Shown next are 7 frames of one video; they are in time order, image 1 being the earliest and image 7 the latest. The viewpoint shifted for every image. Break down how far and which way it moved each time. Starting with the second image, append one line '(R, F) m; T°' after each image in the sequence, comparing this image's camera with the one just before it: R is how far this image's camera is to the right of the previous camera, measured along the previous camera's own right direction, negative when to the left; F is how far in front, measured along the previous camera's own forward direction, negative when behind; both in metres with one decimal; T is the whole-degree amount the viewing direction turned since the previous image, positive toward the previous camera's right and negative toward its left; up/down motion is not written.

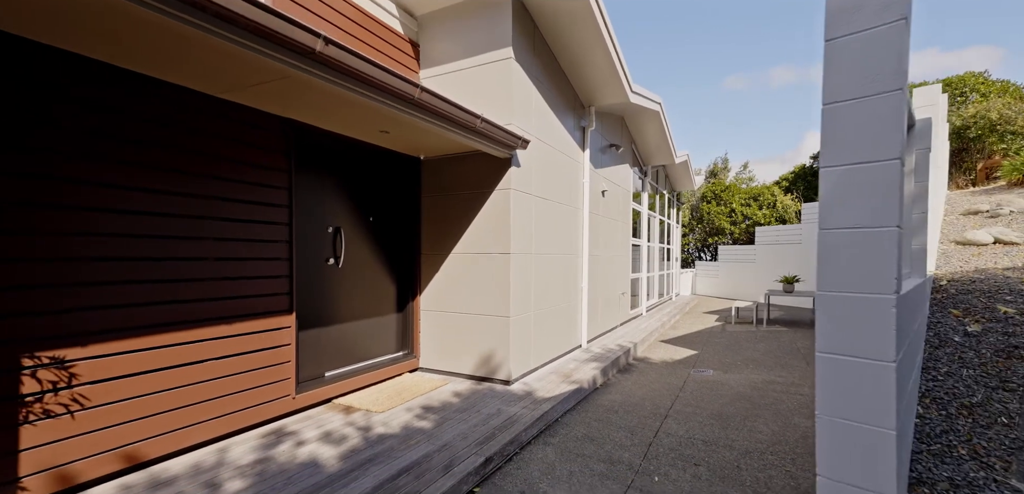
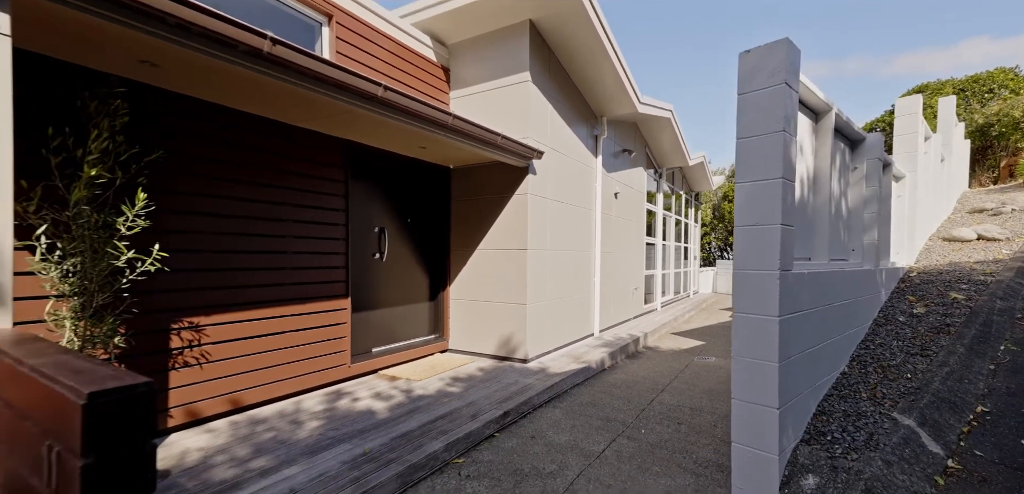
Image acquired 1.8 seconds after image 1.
(+0.1, -0.8) m; -3°
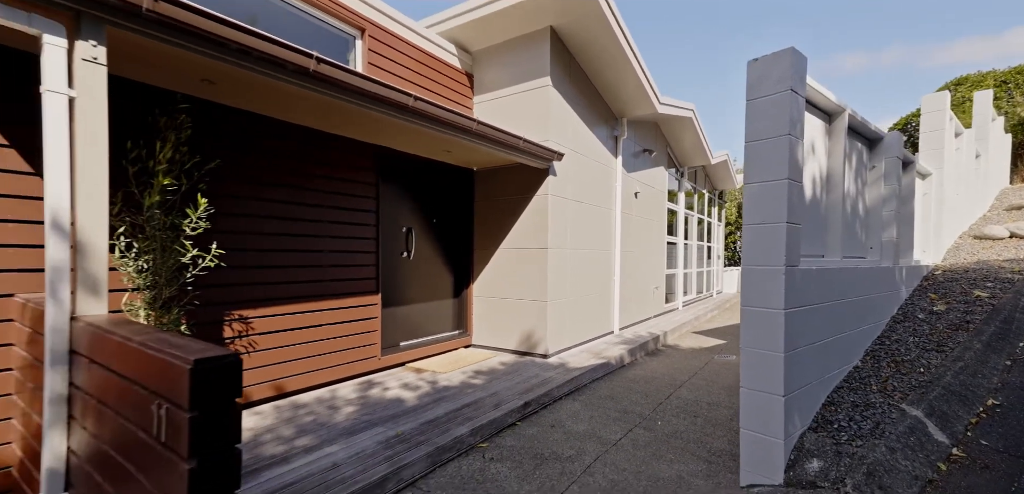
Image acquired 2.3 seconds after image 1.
(0.0, -0.2) m; -3°
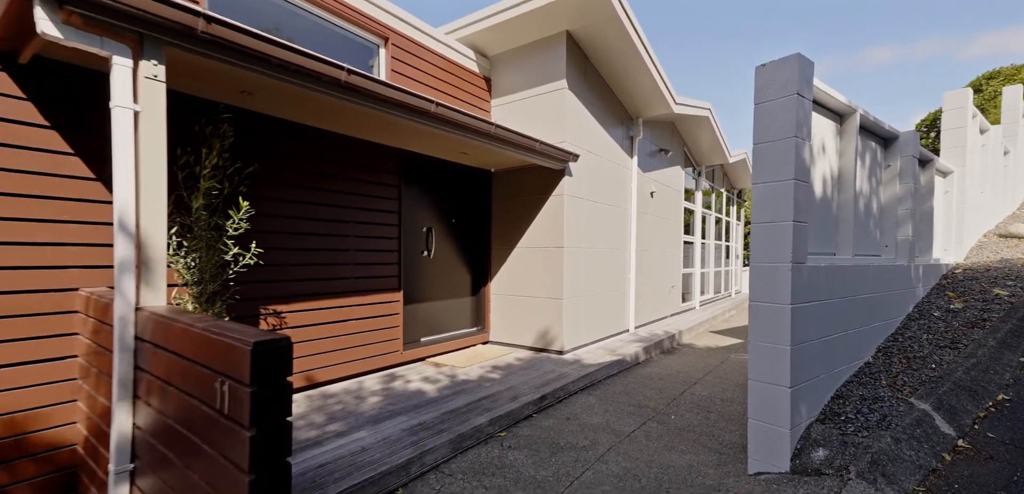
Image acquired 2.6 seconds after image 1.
(0.0, -0.1) m; -2°
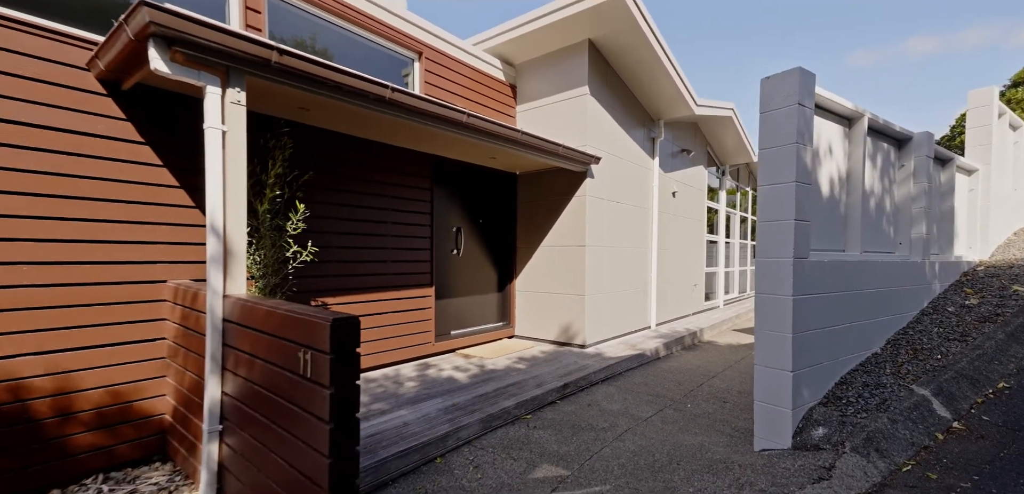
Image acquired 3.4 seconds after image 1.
(0.0, -0.3) m; -3°
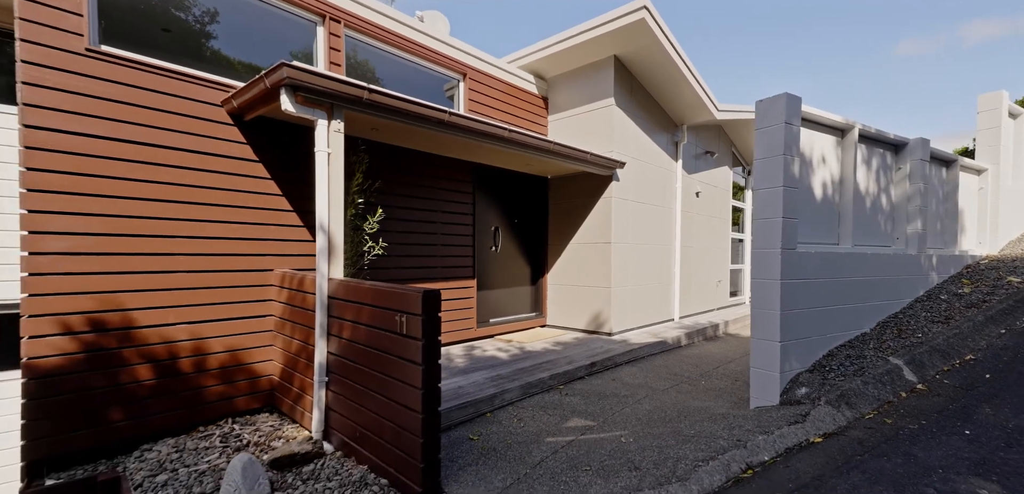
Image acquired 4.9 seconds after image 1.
(-0.1, -0.7) m; -3°
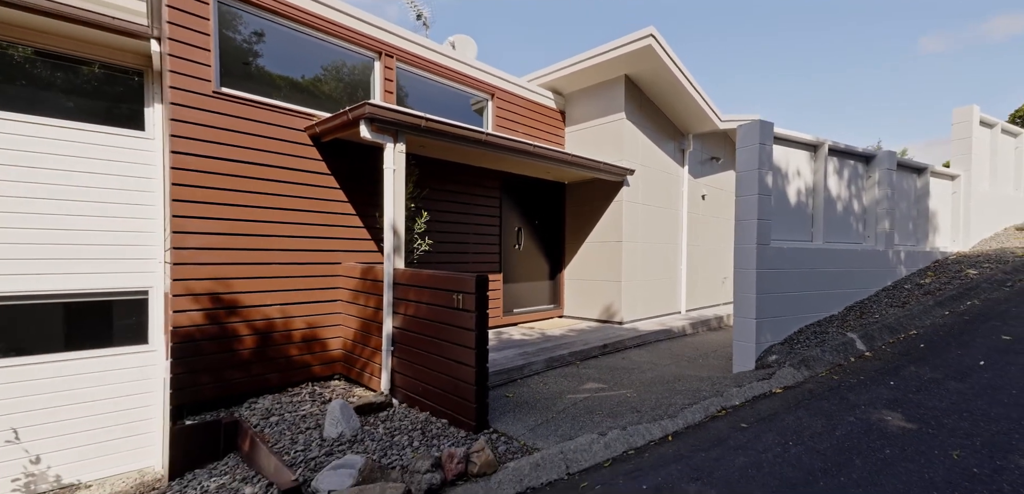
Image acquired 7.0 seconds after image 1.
(-0.1, -0.9) m; -1°
